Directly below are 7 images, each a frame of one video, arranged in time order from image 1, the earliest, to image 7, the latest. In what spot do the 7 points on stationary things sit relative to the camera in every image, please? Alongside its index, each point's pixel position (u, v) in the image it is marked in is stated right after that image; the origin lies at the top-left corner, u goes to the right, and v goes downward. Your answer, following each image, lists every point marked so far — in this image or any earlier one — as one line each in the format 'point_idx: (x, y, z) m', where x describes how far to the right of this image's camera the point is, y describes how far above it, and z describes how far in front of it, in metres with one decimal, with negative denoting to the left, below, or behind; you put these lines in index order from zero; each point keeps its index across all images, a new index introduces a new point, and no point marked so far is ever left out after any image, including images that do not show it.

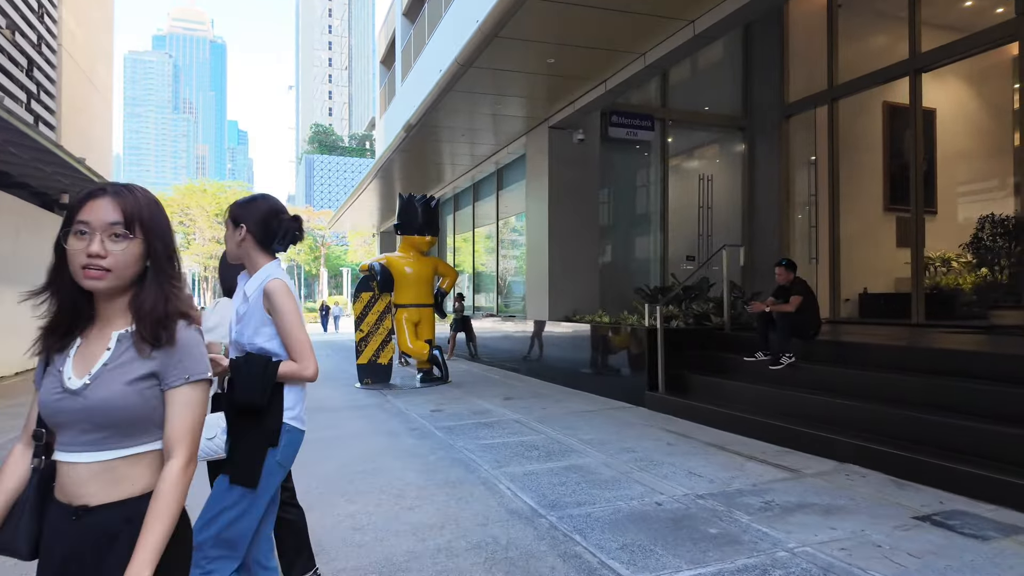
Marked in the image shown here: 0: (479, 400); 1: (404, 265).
0: (-0.4, -1.4, +7.8) m
1: (-1.7, +0.4, +9.9) m
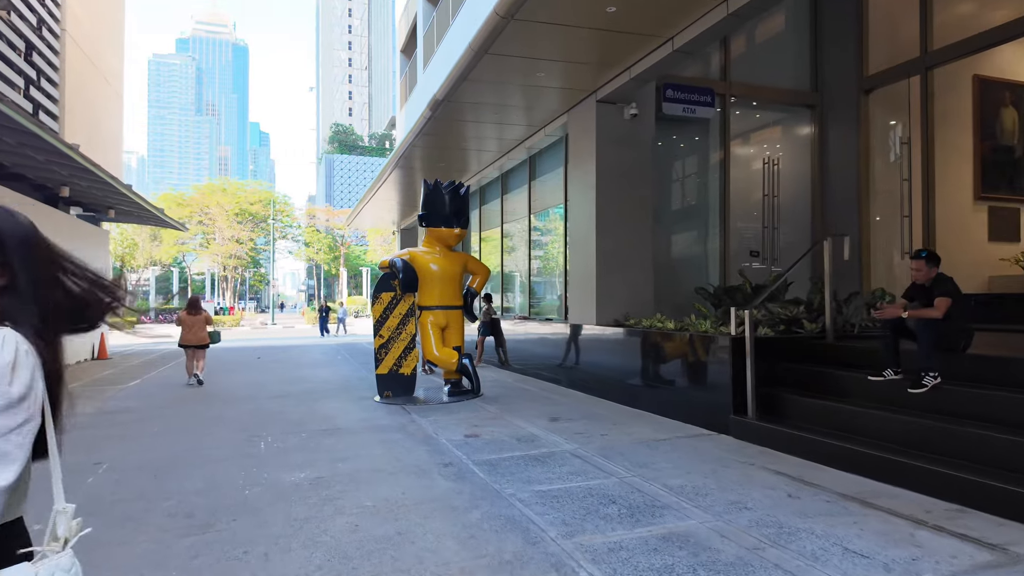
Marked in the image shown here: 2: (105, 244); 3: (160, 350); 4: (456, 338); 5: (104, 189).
0: (+0.1, -1.4, +6.5) m
1: (-1.1, +0.4, +8.6) m
2: (-11.2, +1.2, +17.7) m
3: (-10.6, -1.9, +19.4) m
4: (-0.8, -0.7, +8.8) m
5: (-9.0, +2.2, +14.3) m
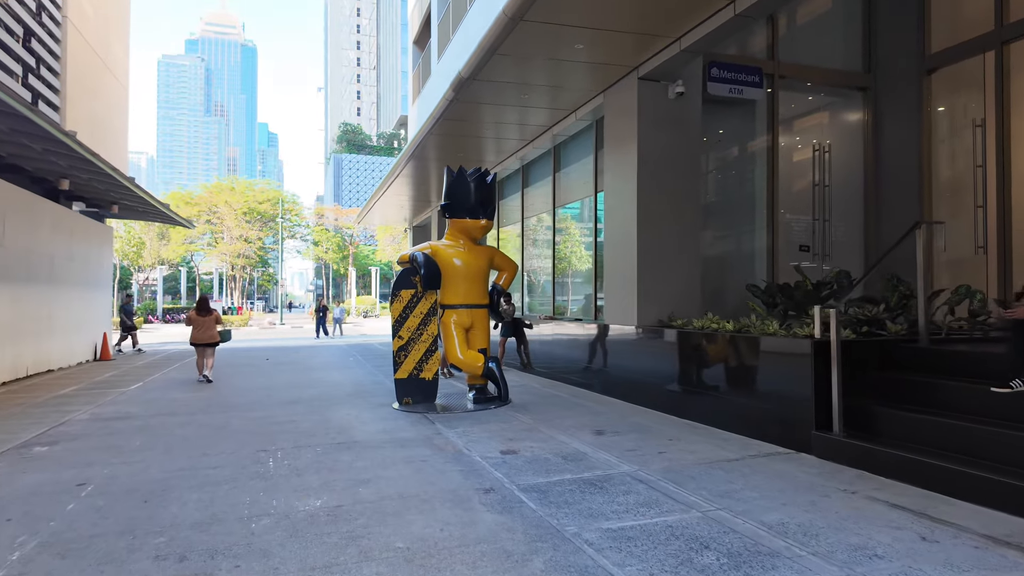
0: (+0.4, -1.3, +5.8) m
1: (-0.8, +0.4, +7.9) m
2: (-10.7, +1.2, +17.0) m
3: (-10.1, -1.8, +18.8) m
4: (-0.4, -0.6, +8.1) m
5: (-8.6, +2.2, +13.6) m
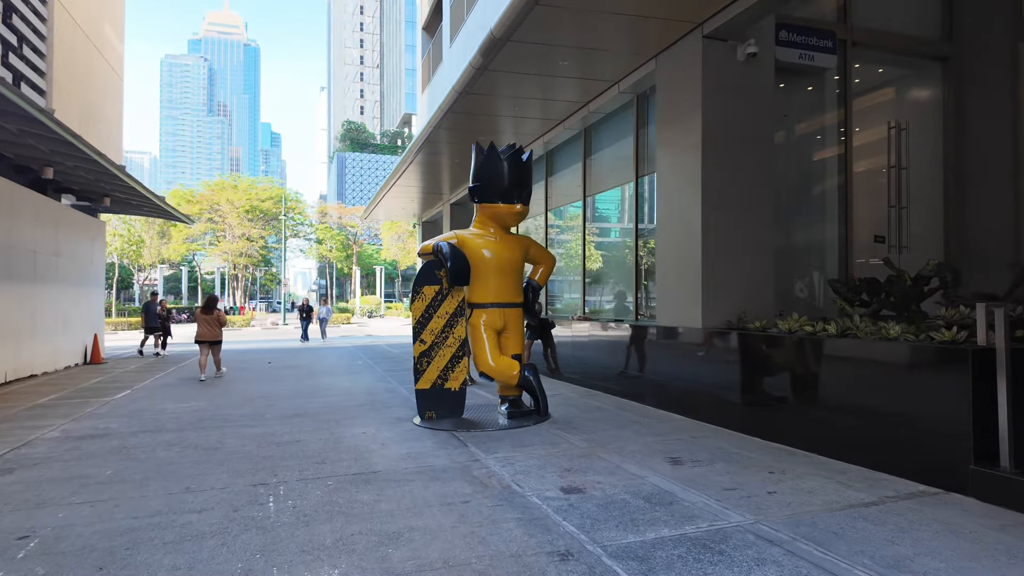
0: (+0.9, -1.3, +4.7) m
1: (-0.3, +0.4, +6.8) m
2: (-10.2, +1.3, +15.9) m
3: (-9.6, -1.8, +17.7) m
4: (0.0, -0.6, +6.9) m
5: (-8.1, +2.3, +12.5) m
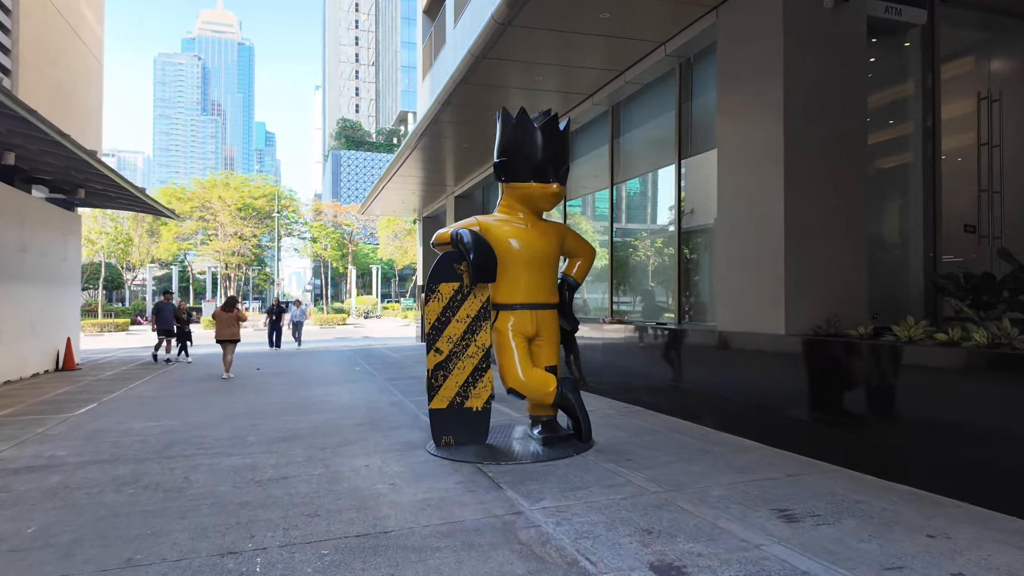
0: (+1.2, -1.3, +3.4) m
1: (0.0, +0.5, +5.6) m
2: (-10.0, +1.3, +14.6) m
3: (-9.4, -1.8, +16.4) m
4: (+0.3, -0.6, +5.7) m
5: (-7.9, +2.3, +11.2) m
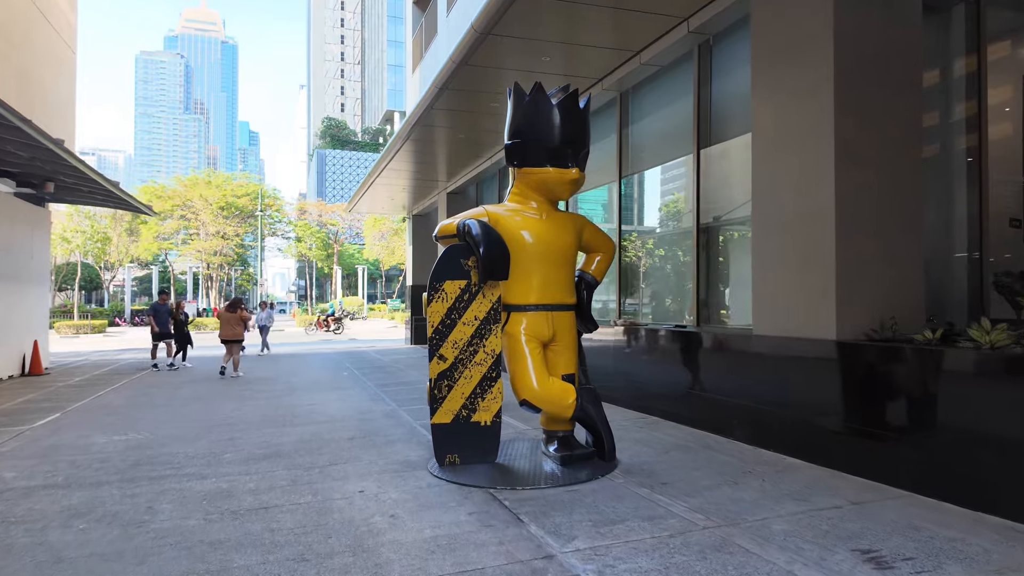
0: (+1.3, -1.2, +2.8) m
1: (+0.1, +0.5, +4.9) m
2: (-10.1, +1.3, +13.8) m
3: (-9.5, -1.8, +15.5) m
4: (+0.4, -0.6, +5.1) m
5: (-7.9, +2.3, +10.4) m
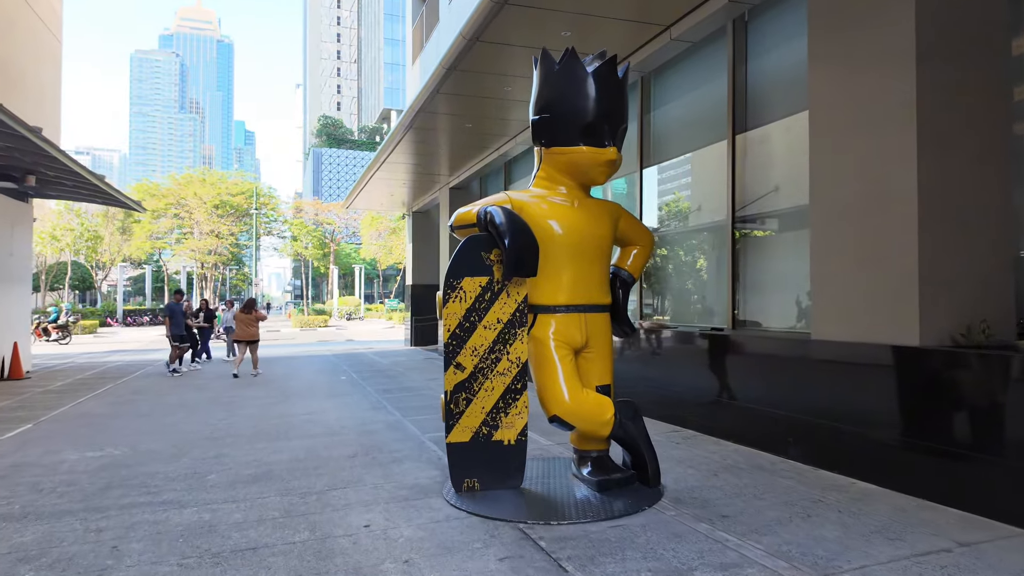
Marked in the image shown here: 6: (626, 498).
0: (+1.5, -1.2, +2.2) m
1: (+0.3, +0.5, +4.2) m
2: (-9.9, +1.3, +13.1) m
3: (-9.4, -1.7, +14.8) m
4: (+0.6, -0.6, +4.4) m
5: (-7.7, +2.3, +9.7) m
6: (+0.7, -1.4, +4.2) m
